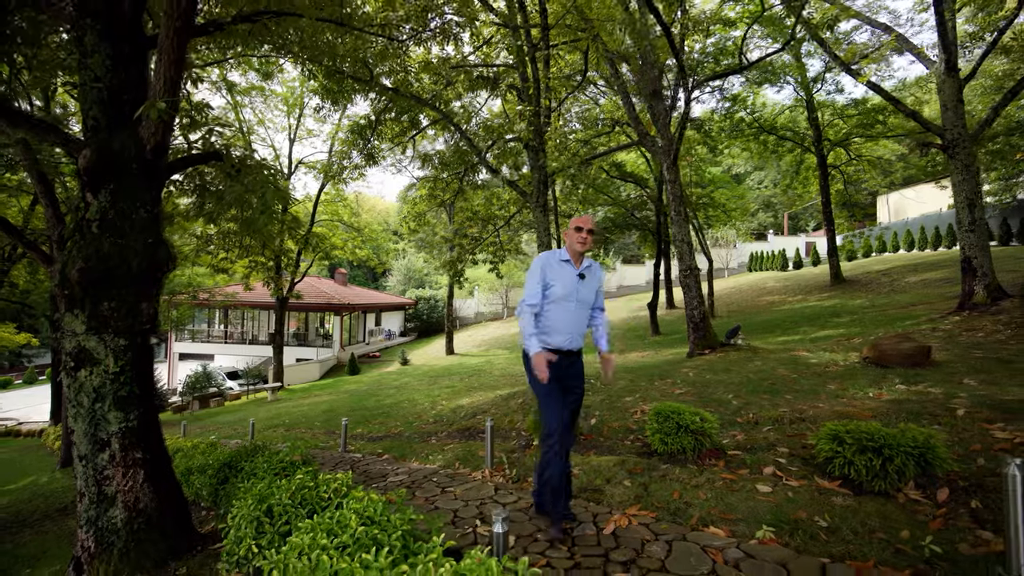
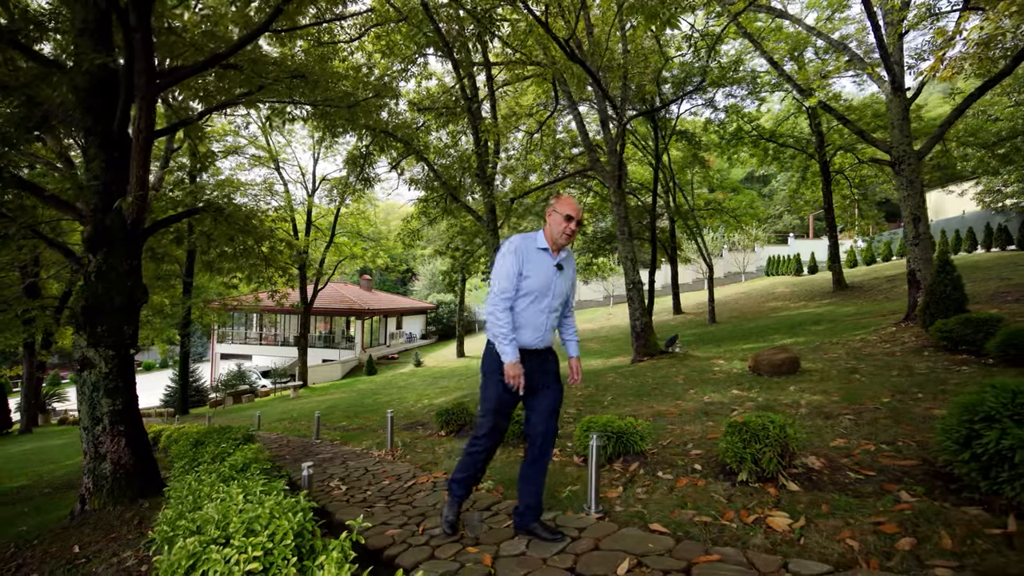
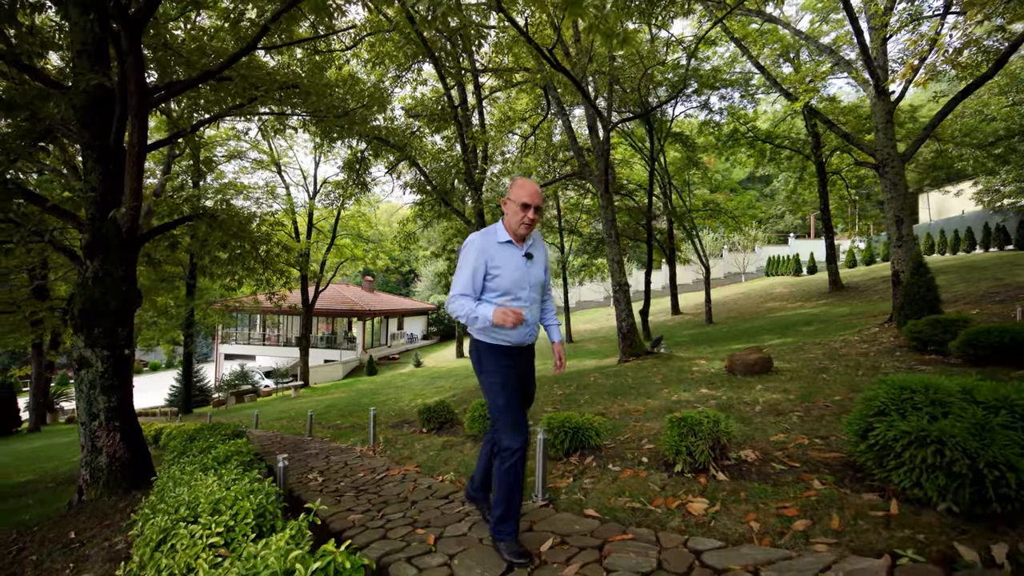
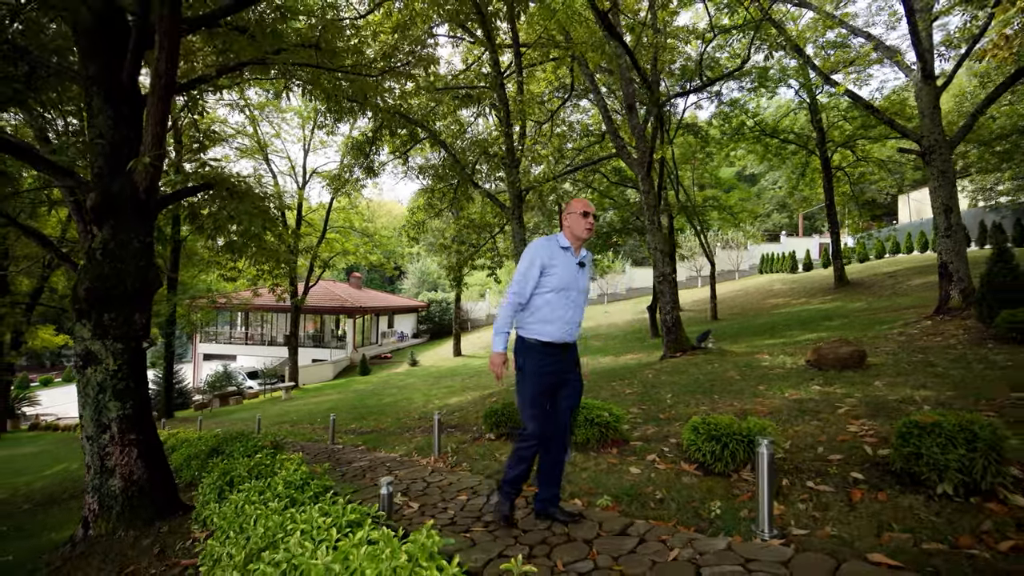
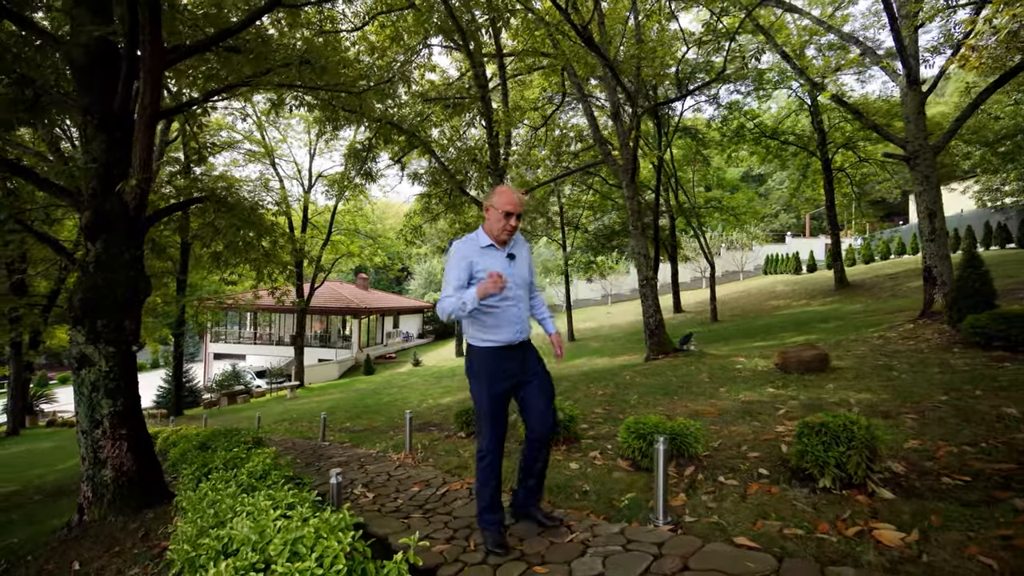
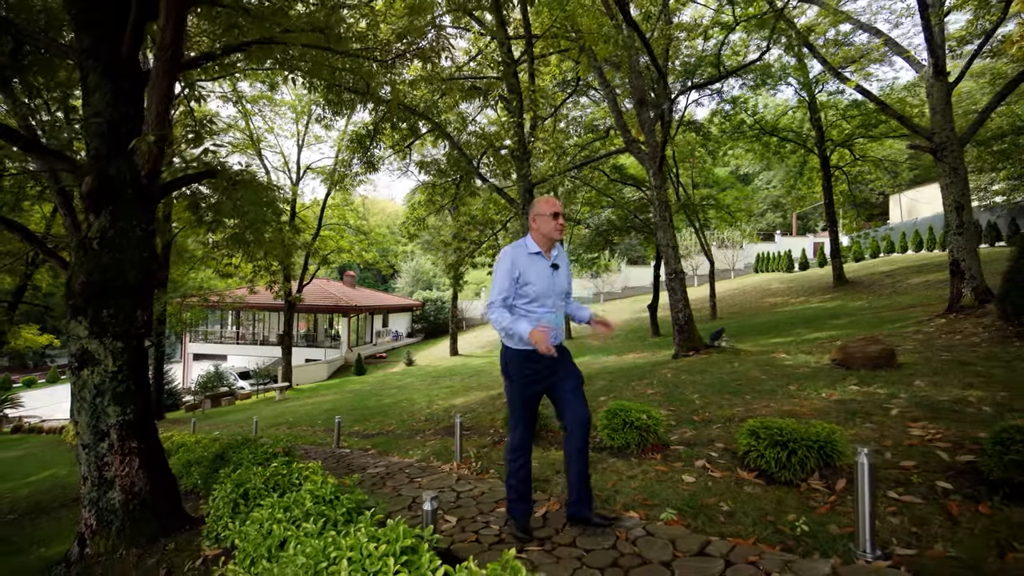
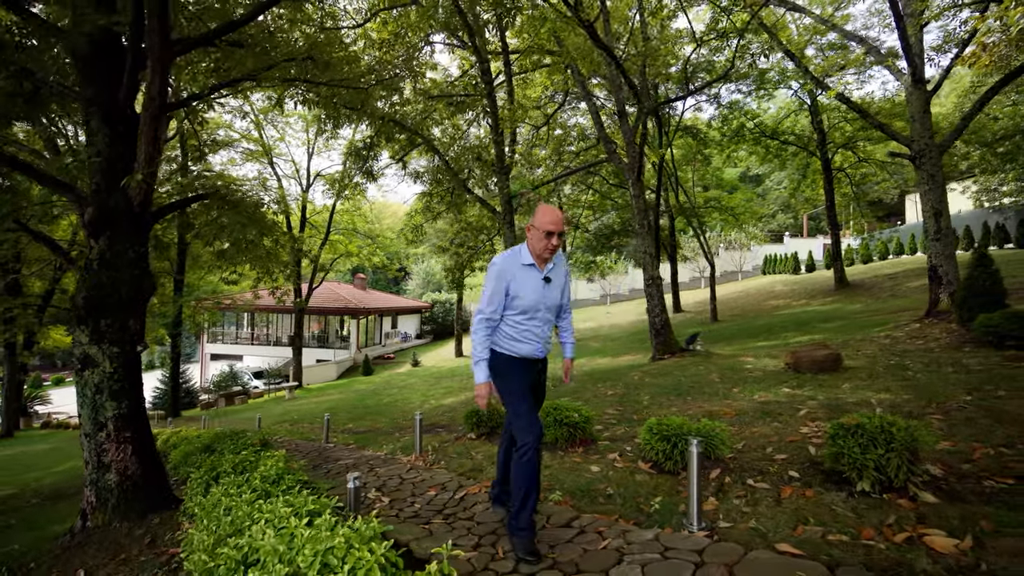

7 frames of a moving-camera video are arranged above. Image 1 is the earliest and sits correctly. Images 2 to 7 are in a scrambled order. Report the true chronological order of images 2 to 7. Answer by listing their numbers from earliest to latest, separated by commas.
6, 4, 7, 5, 2, 3
